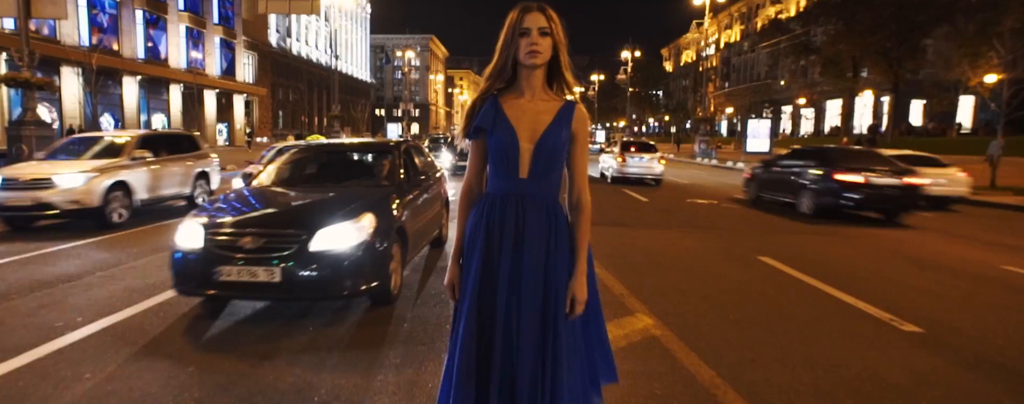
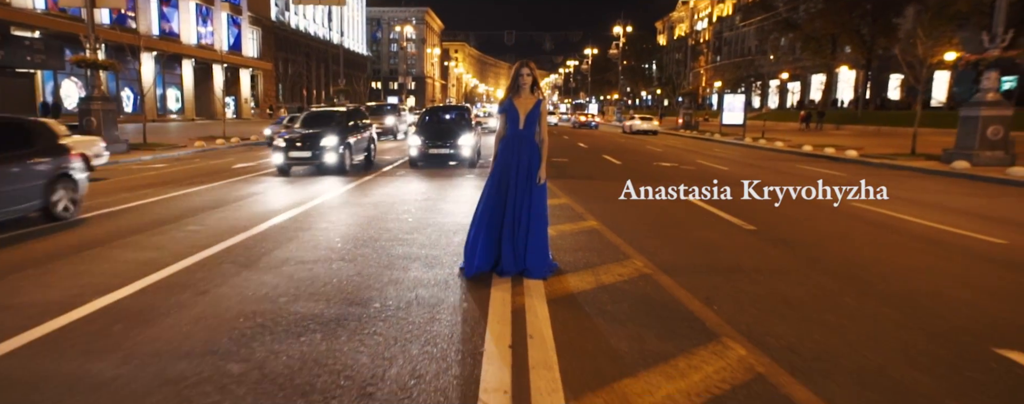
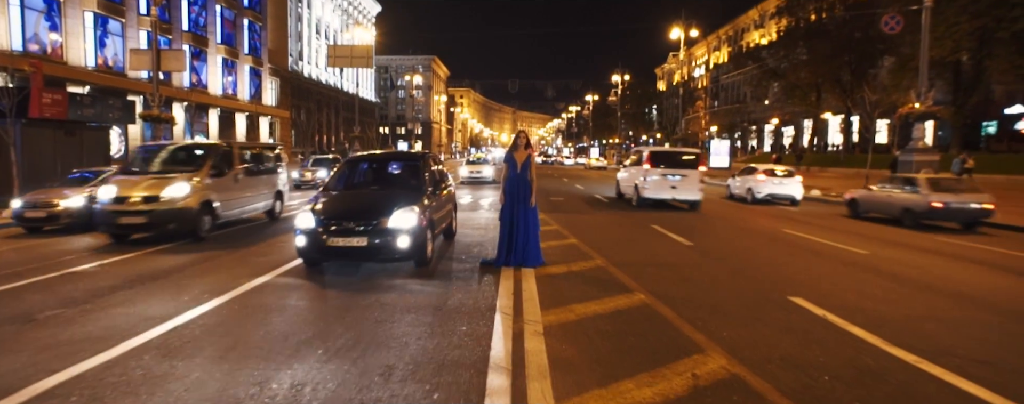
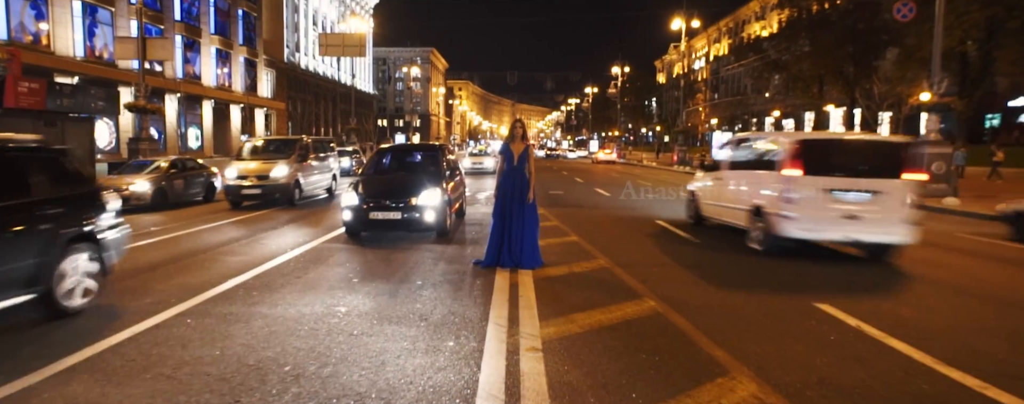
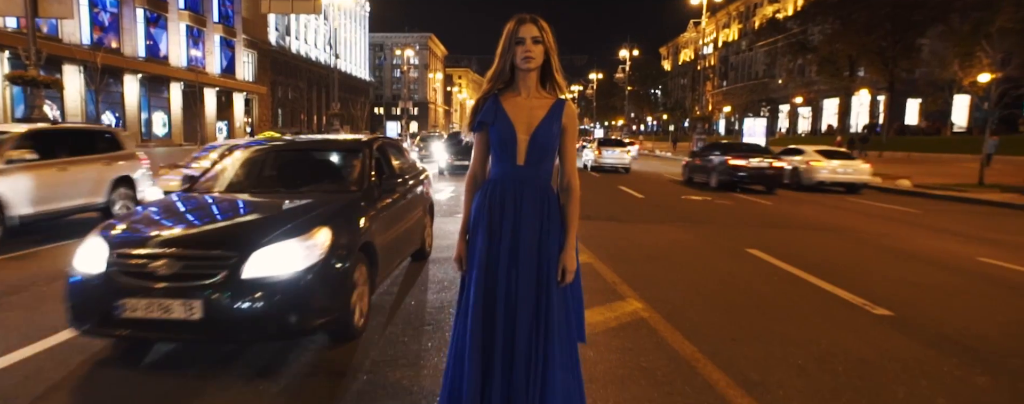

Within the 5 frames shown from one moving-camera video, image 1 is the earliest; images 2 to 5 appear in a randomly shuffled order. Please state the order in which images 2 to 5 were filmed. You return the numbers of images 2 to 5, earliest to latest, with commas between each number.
5, 2, 4, 3
